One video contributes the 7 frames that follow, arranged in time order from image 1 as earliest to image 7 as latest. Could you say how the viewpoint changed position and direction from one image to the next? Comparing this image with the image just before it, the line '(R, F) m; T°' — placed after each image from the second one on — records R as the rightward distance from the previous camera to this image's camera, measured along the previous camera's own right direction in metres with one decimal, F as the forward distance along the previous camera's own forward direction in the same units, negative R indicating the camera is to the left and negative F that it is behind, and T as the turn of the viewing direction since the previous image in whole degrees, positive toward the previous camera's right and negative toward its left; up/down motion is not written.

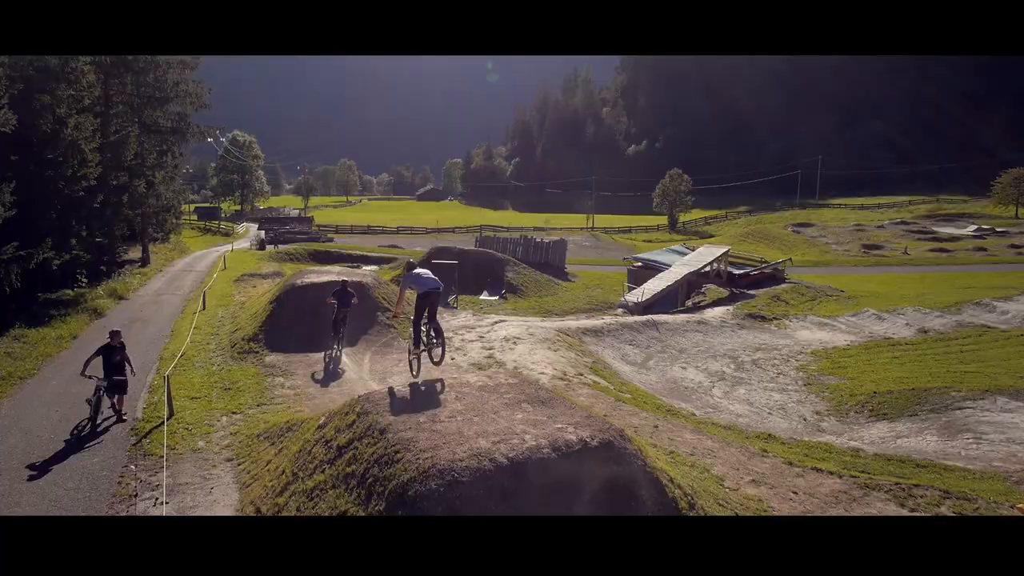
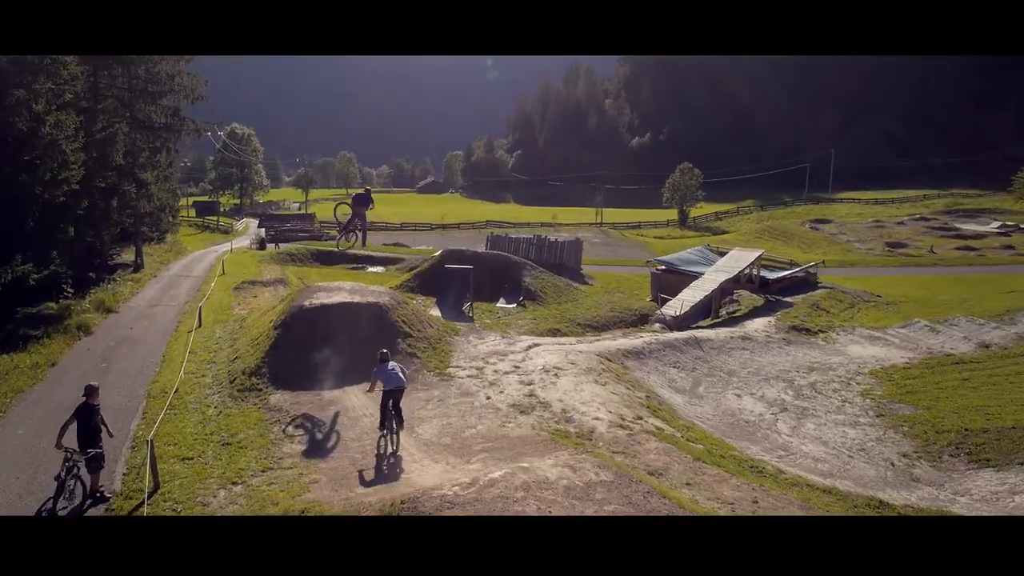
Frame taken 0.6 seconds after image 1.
(-0.8, +2.3) m; 0°
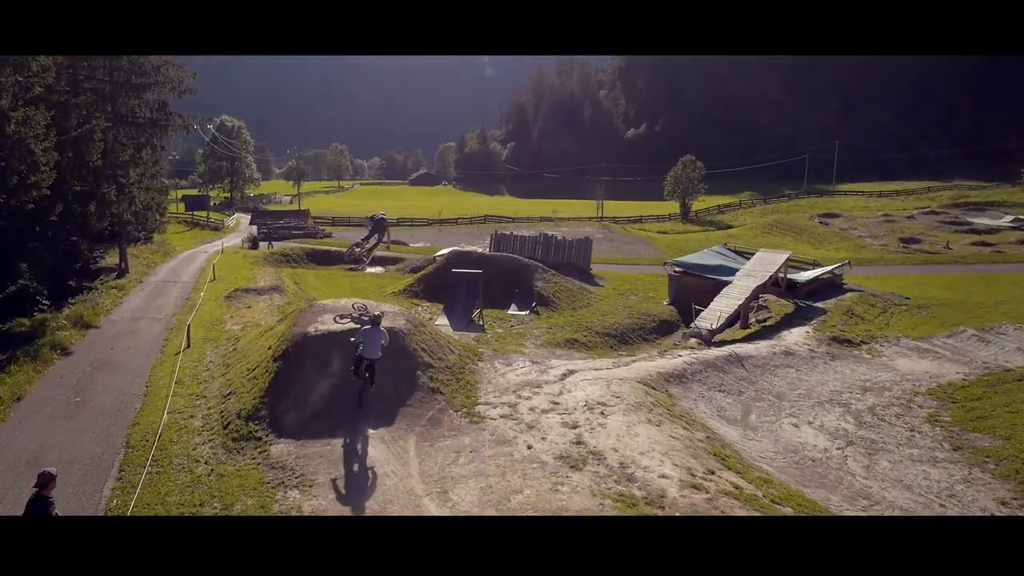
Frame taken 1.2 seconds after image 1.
(-0.8, +2.1) m; +1°
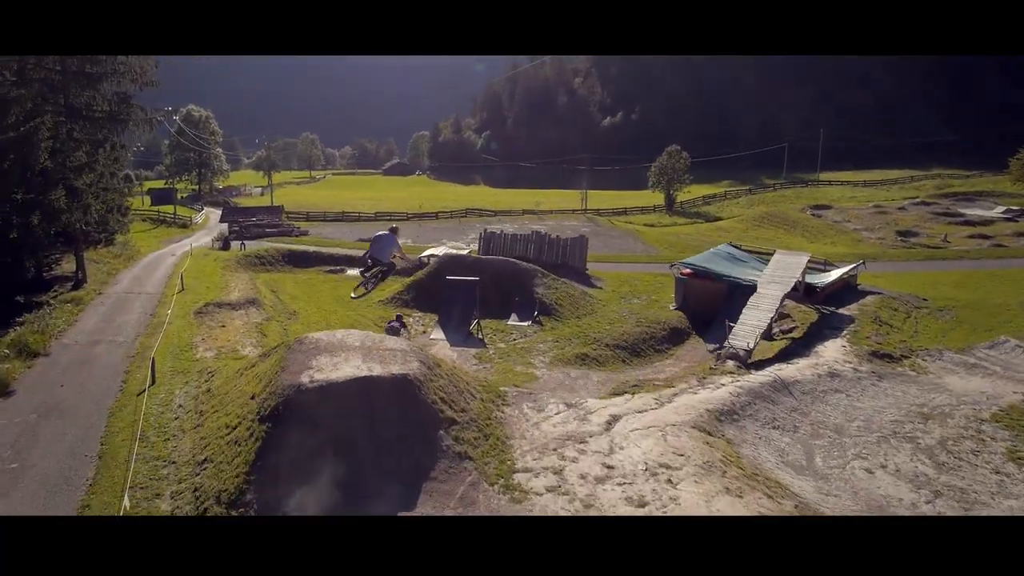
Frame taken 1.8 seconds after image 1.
(-1.0, +2.5) m; +2°
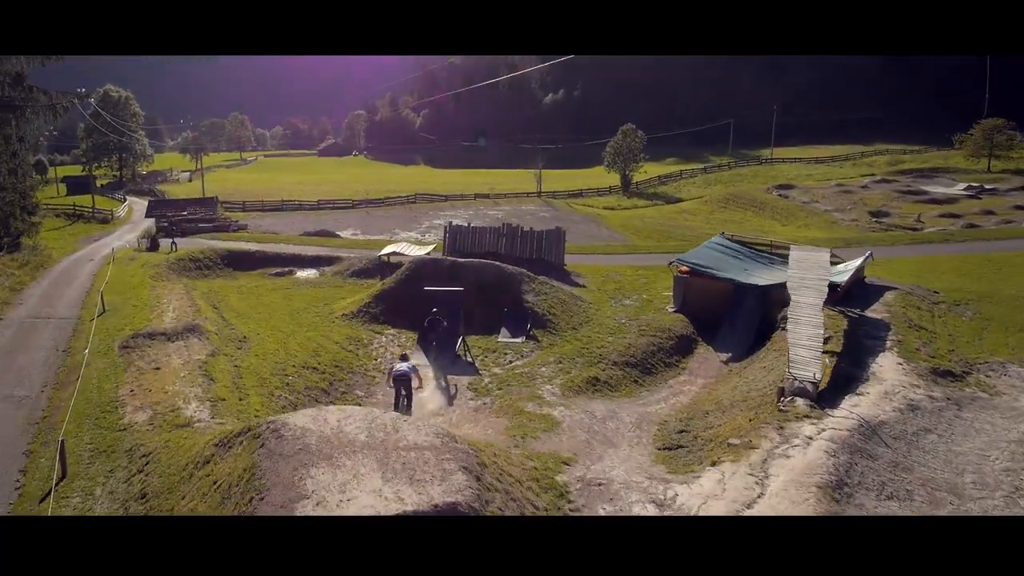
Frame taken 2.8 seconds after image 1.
(-1.6, +3.9) m; +5°
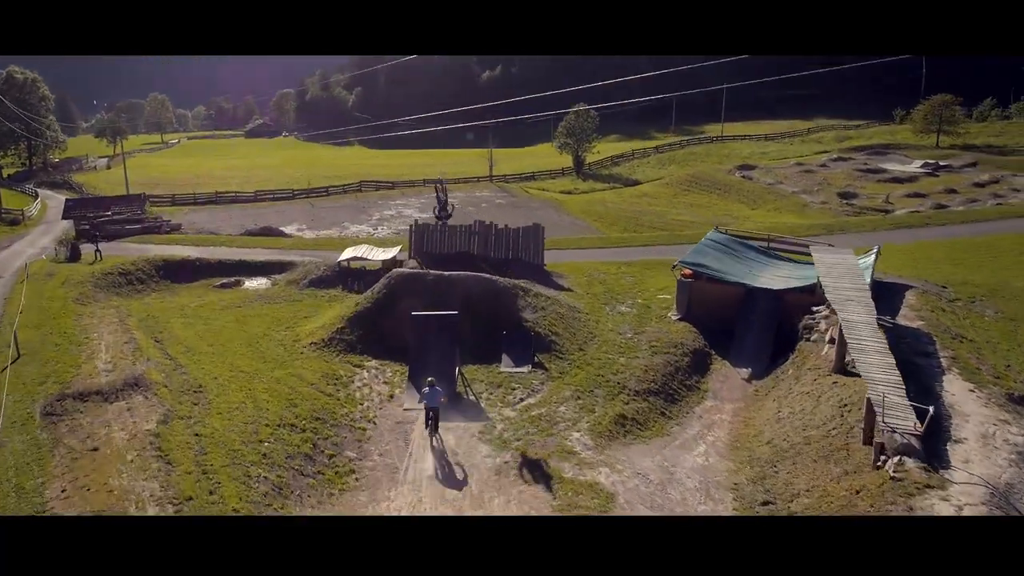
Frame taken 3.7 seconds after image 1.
(-1.8, +3.4) m; +5°
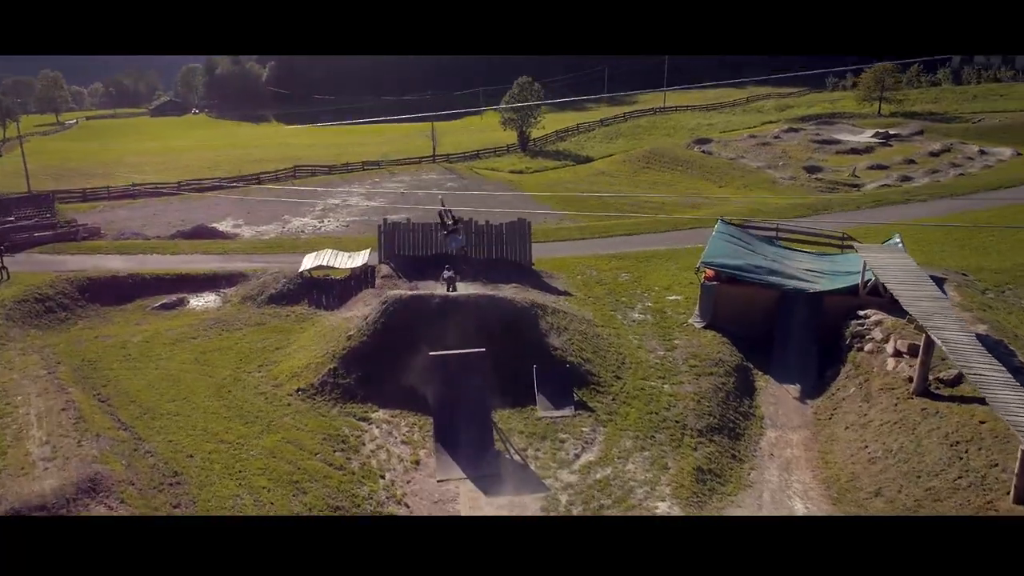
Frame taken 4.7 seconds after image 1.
(-2.5, +3.6) m; +6°
